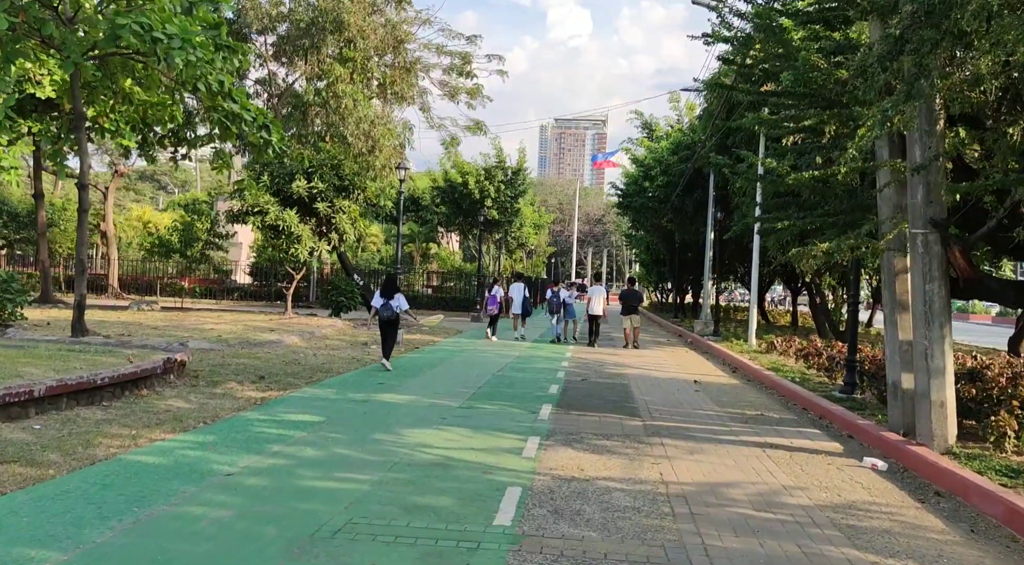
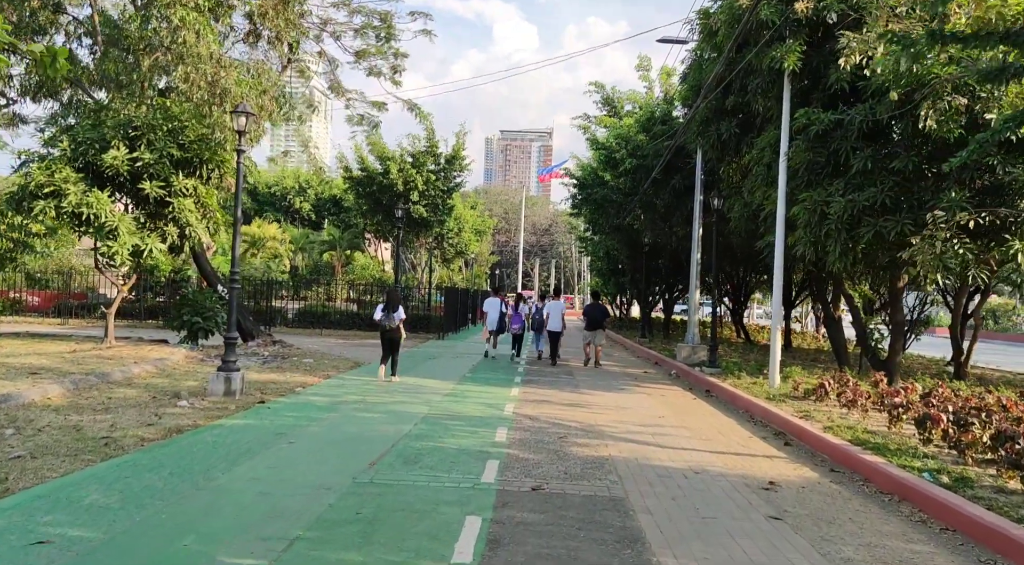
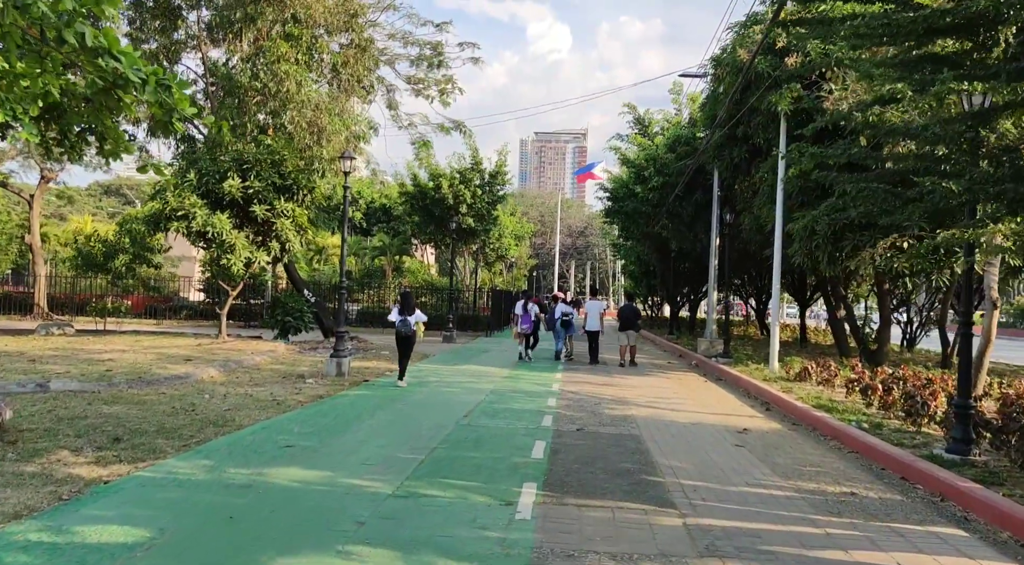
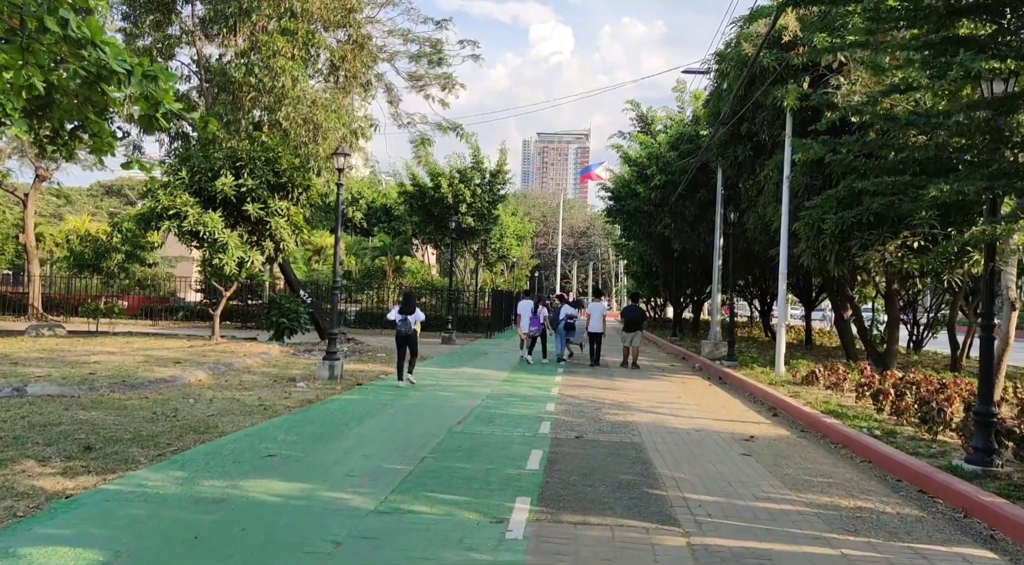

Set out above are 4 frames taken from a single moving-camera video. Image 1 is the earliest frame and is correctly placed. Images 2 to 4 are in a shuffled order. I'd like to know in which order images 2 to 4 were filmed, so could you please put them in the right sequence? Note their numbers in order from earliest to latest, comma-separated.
3, 4, 2
